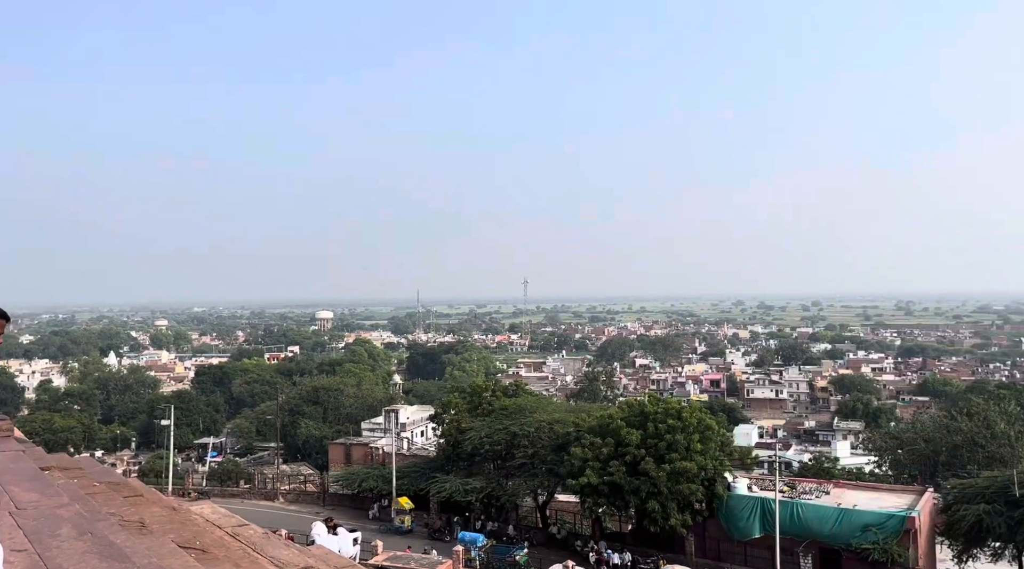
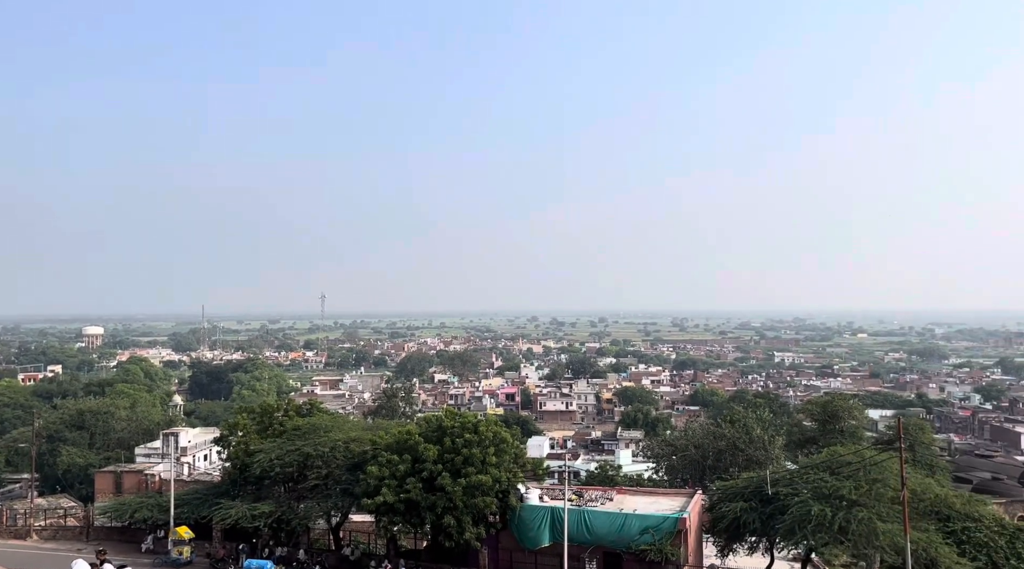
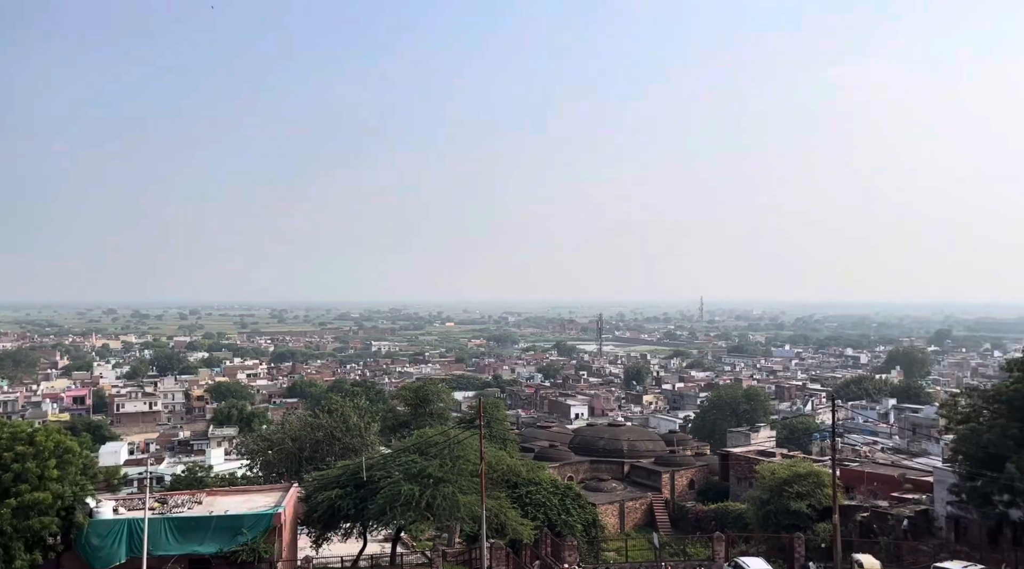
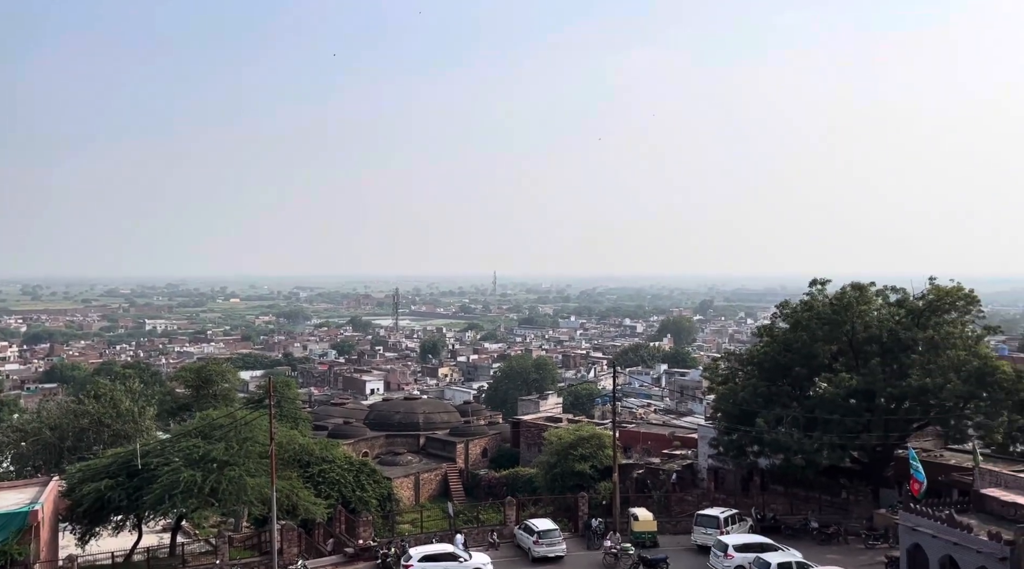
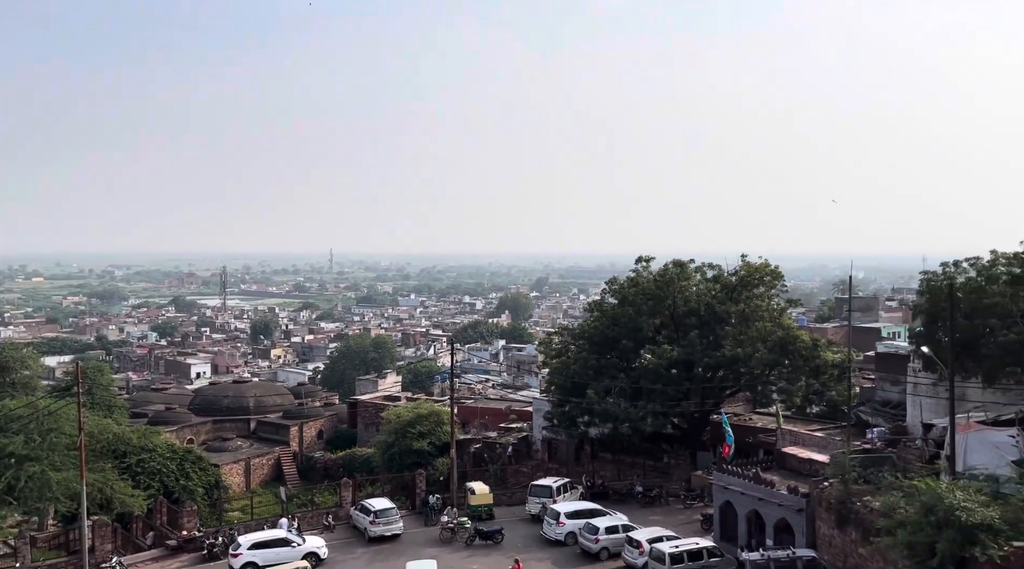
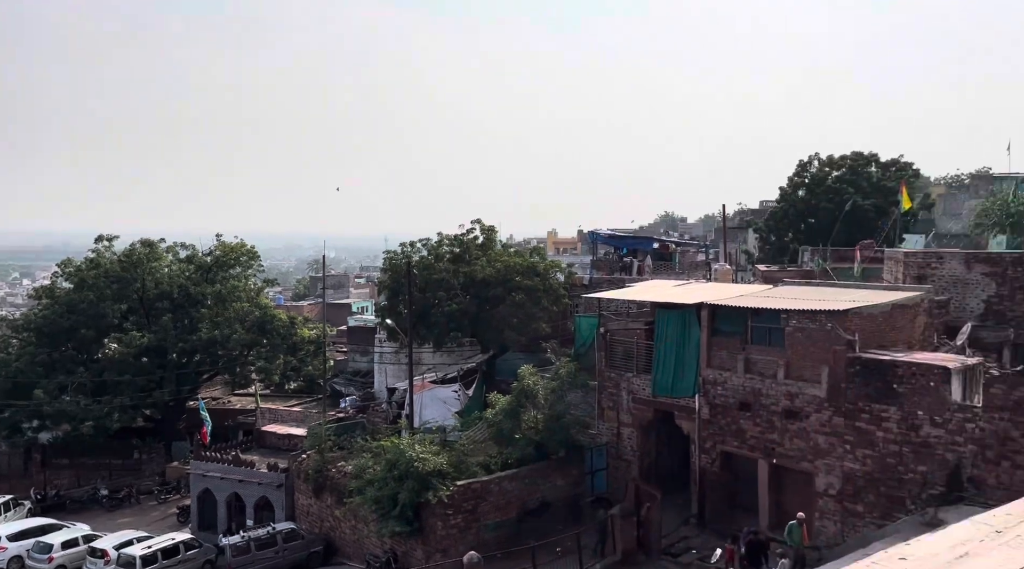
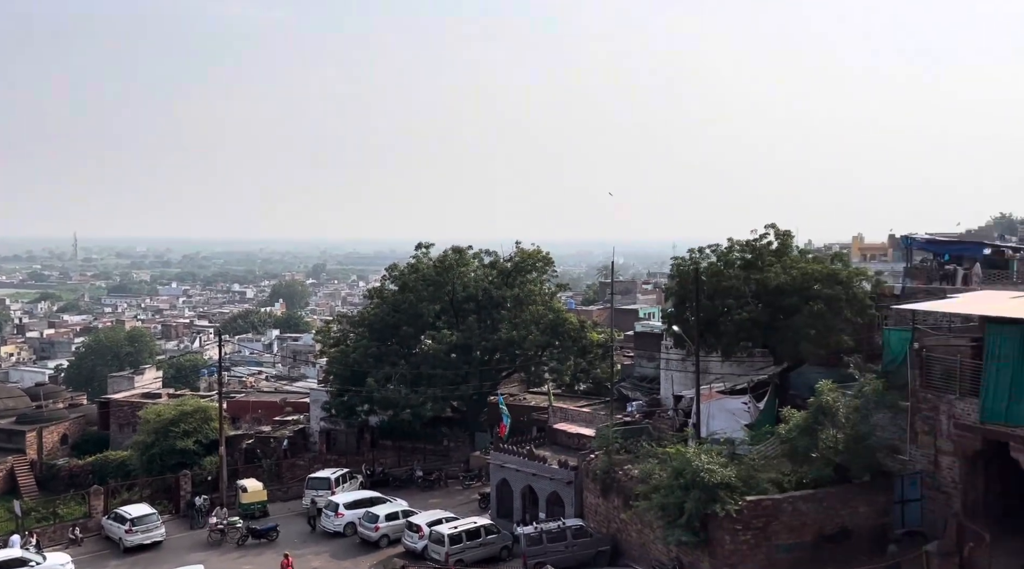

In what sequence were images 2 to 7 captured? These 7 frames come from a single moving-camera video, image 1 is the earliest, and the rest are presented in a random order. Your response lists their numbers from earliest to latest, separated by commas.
2, 3, 4, 5, 7, 6
